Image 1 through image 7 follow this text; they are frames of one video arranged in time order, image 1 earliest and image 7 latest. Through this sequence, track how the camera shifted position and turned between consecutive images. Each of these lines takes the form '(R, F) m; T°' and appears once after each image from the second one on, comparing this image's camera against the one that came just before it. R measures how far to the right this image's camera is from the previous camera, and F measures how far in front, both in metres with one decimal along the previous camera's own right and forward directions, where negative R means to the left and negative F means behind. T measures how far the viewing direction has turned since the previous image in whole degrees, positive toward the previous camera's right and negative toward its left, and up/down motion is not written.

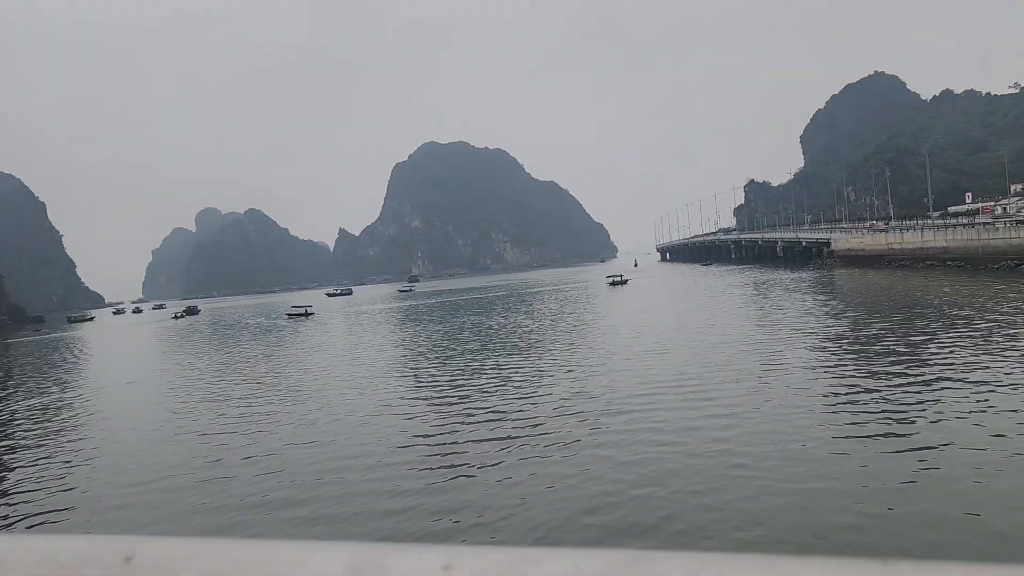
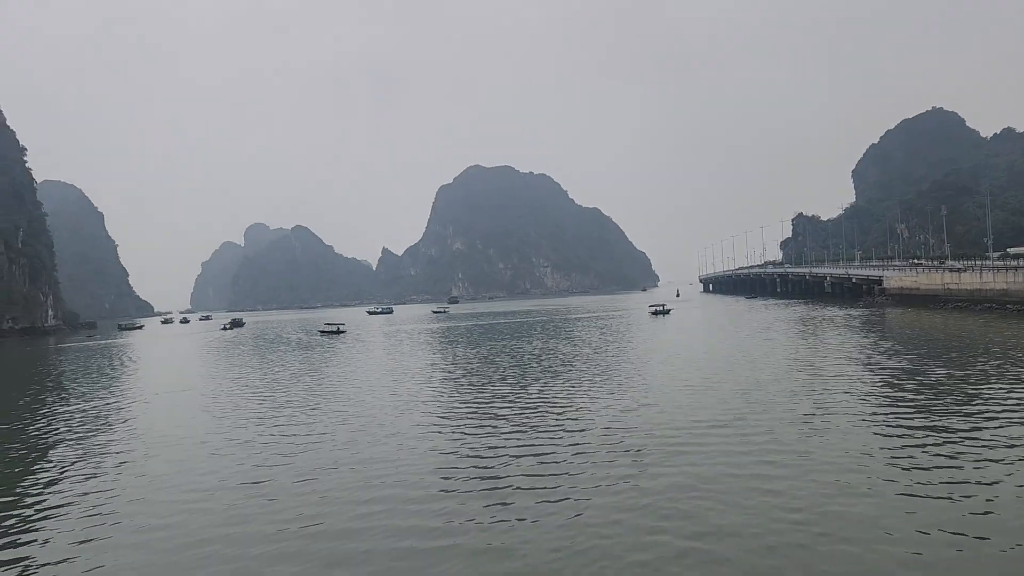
(+0.8, +0.3) m; -3°
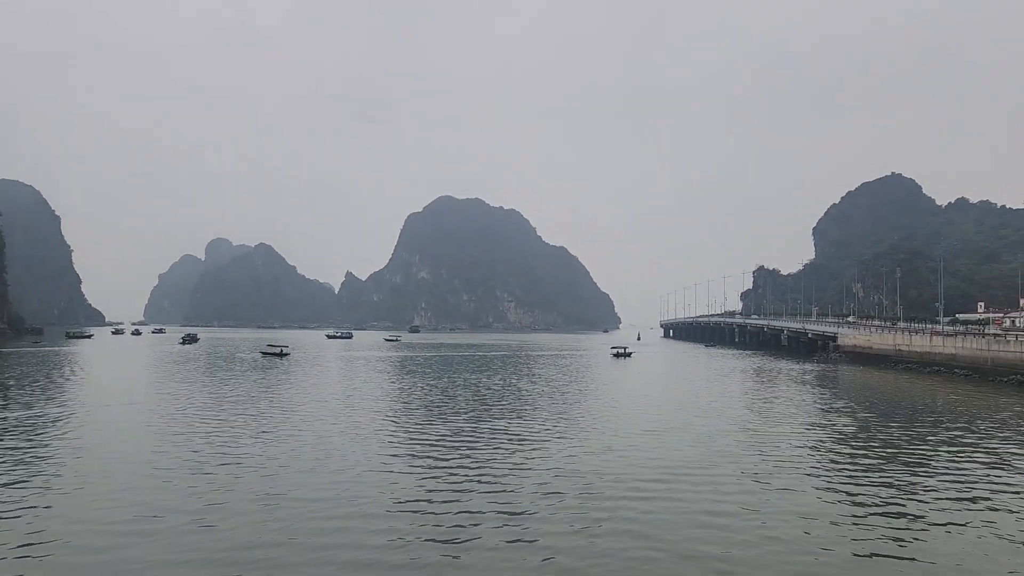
(-0.8, +0.1) m; +3°
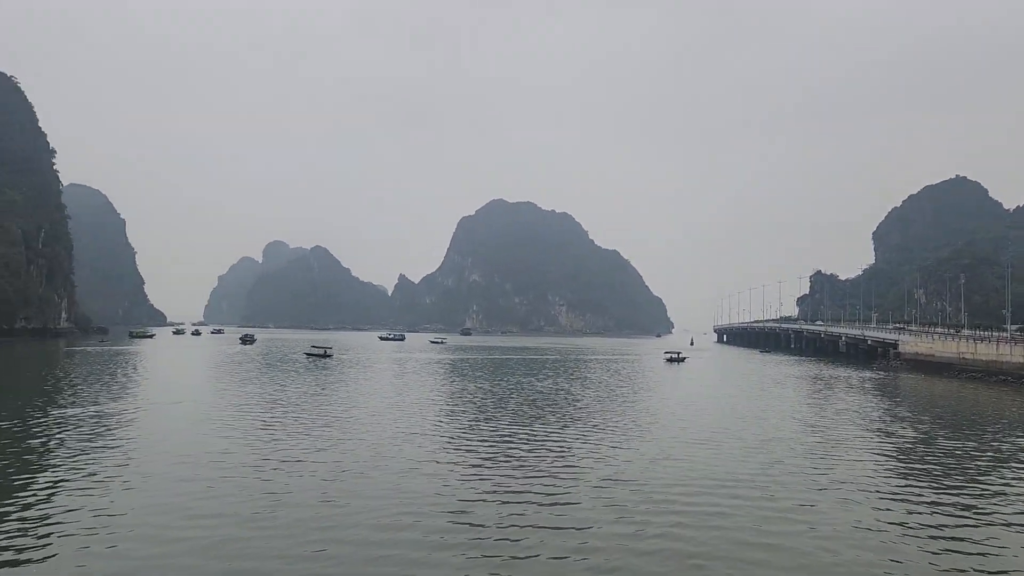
(-1.1, -0.2) m; -3°
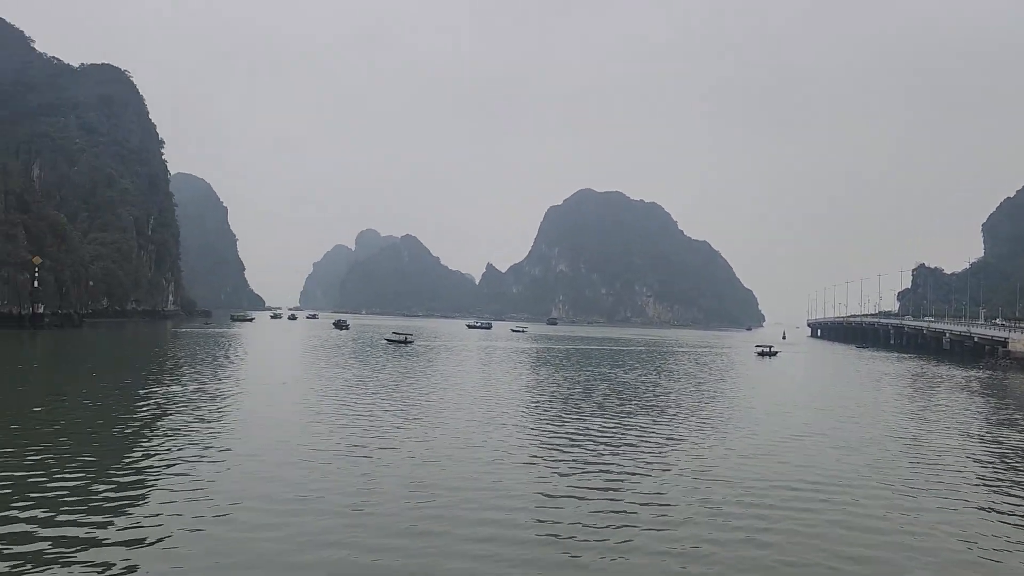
(-0.8, -0.2) m; -6°
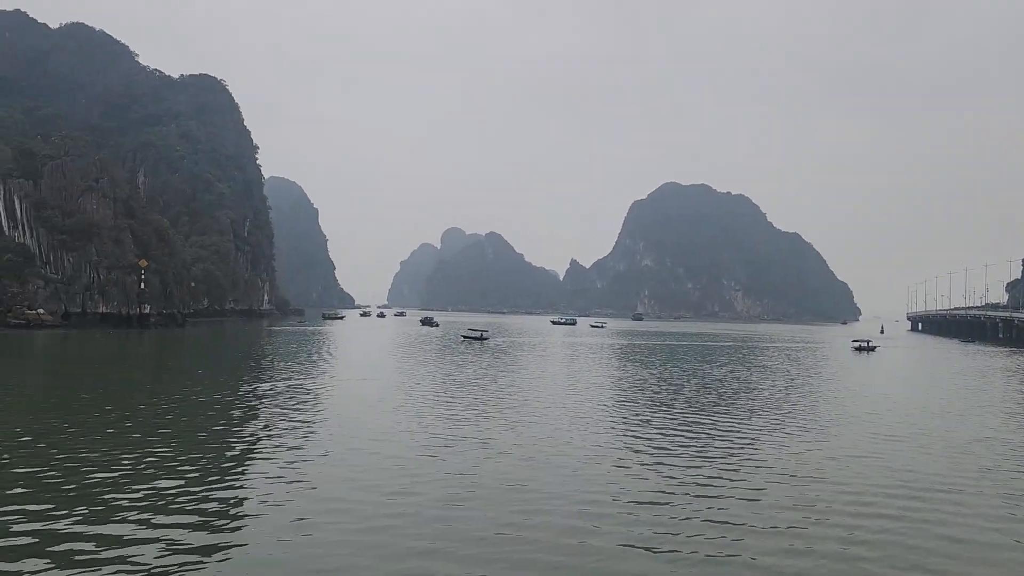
(-0.8, -0.1) m; -6°
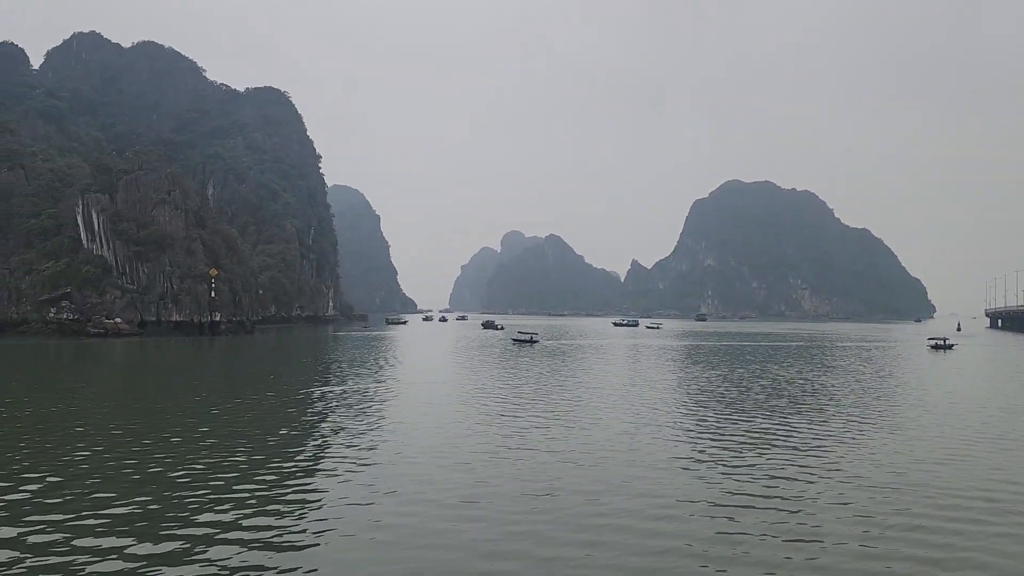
(-0.5, +0.1) m; -4°
